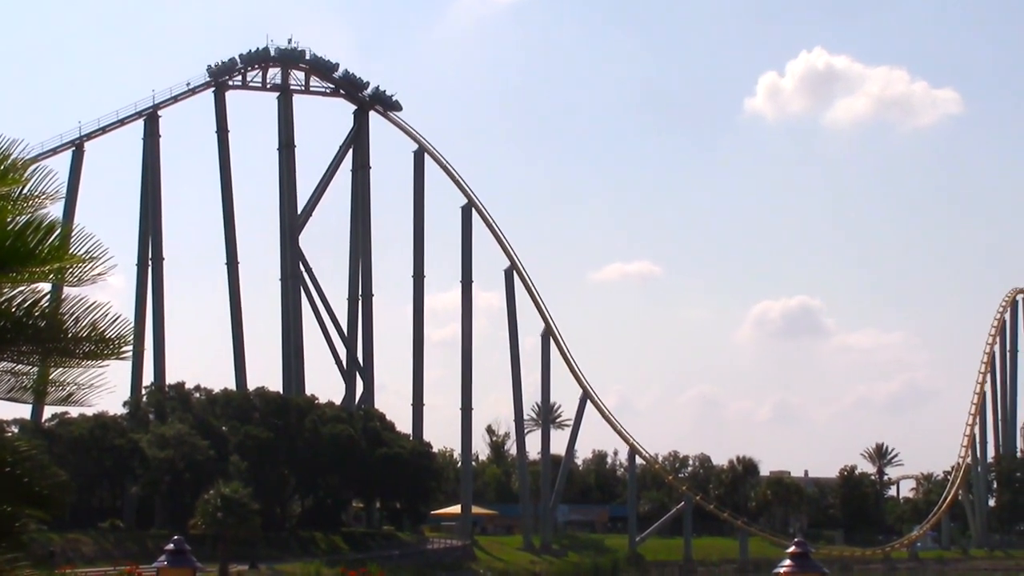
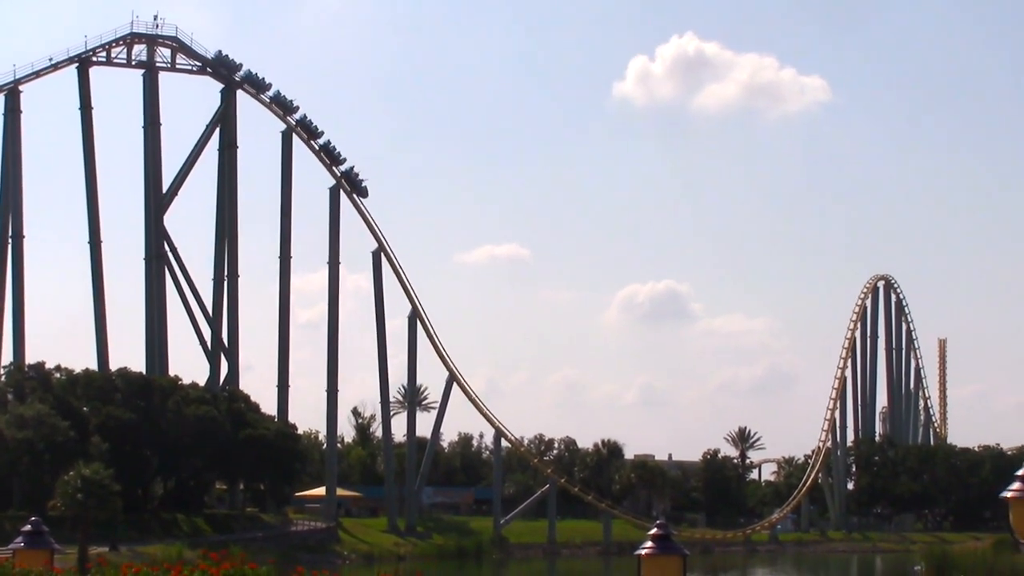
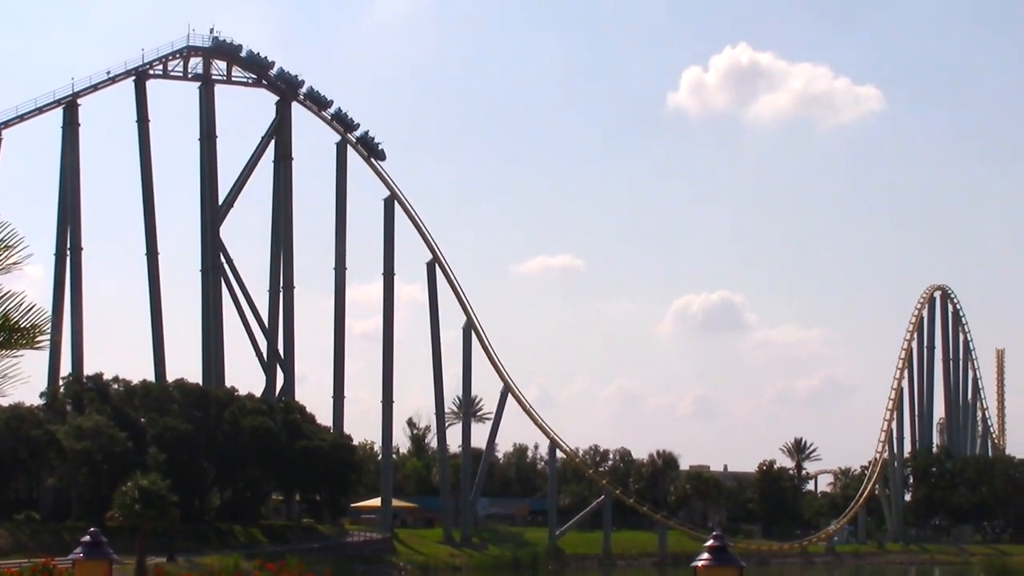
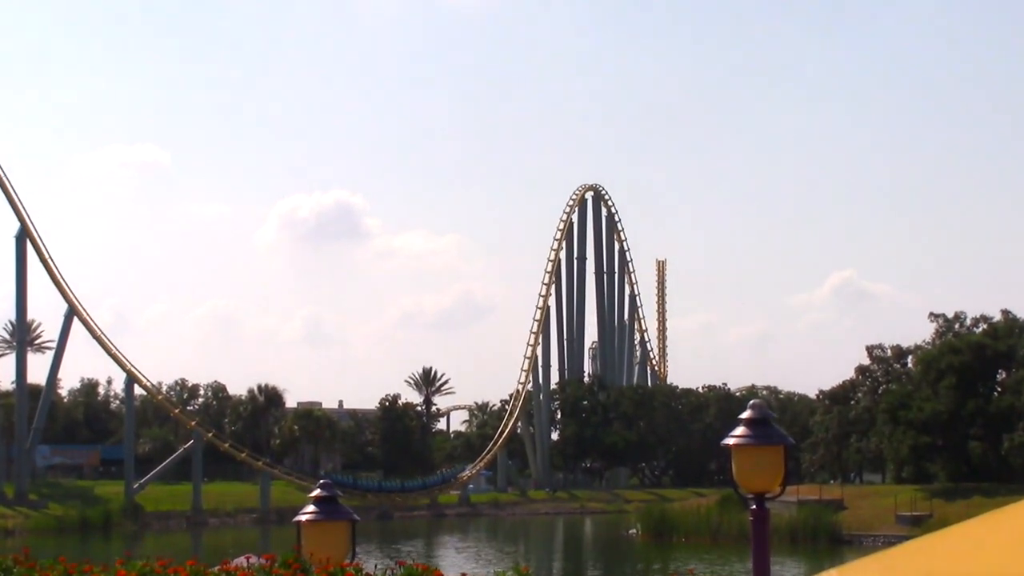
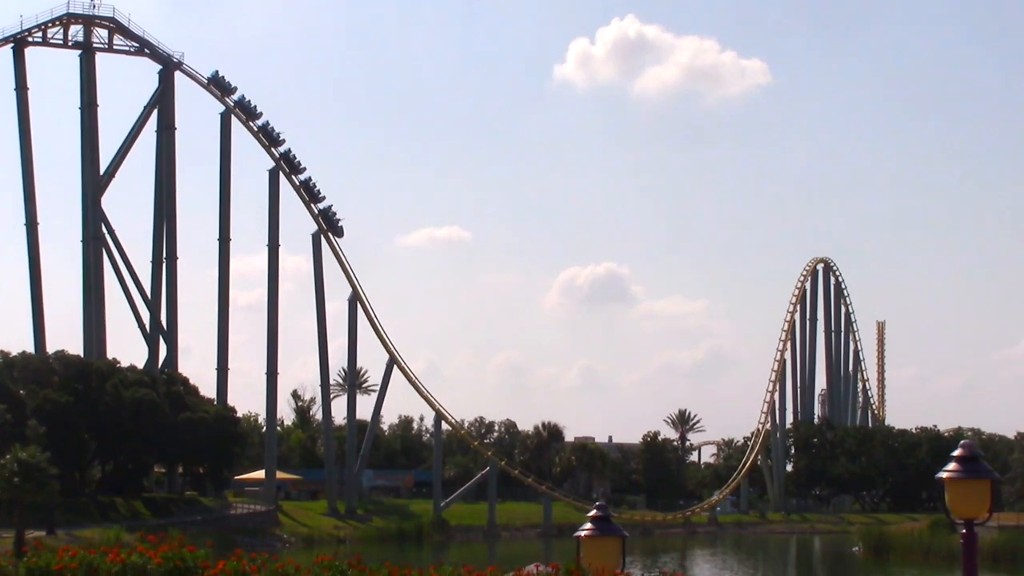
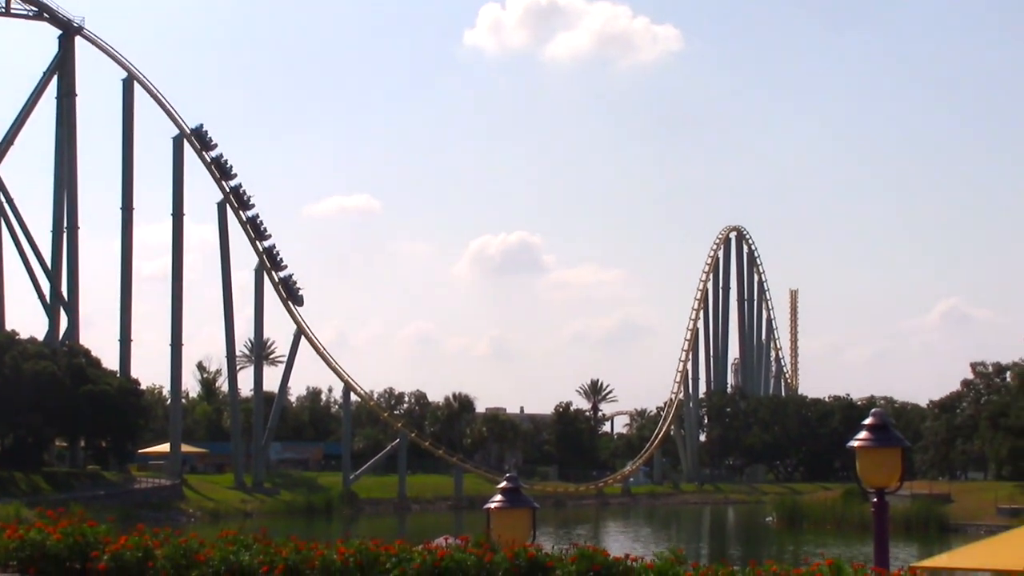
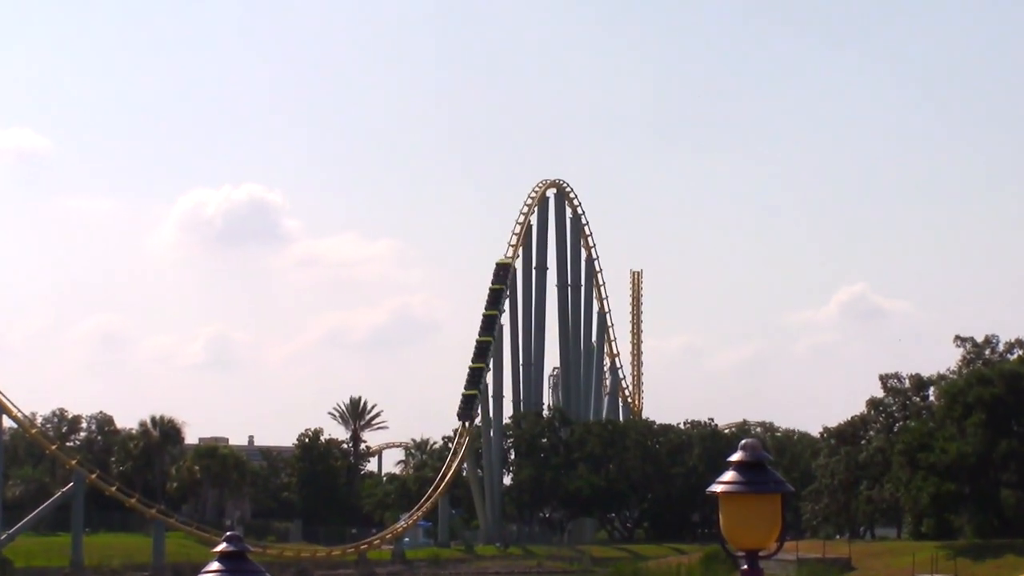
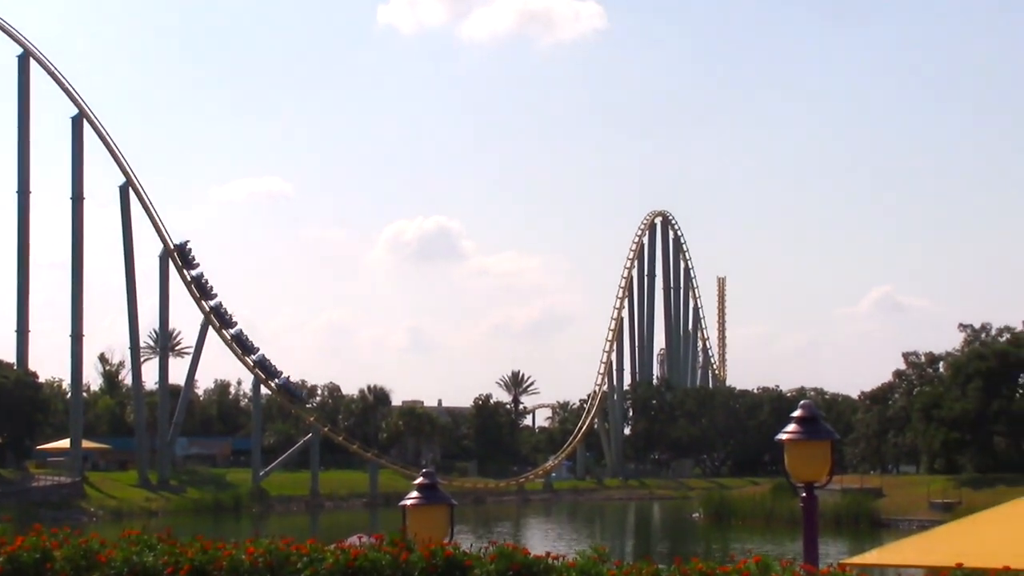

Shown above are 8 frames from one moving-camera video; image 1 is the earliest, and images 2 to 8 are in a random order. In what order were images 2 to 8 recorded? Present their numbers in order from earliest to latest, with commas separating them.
3, 2, 5, 6, 8, 4, 7
